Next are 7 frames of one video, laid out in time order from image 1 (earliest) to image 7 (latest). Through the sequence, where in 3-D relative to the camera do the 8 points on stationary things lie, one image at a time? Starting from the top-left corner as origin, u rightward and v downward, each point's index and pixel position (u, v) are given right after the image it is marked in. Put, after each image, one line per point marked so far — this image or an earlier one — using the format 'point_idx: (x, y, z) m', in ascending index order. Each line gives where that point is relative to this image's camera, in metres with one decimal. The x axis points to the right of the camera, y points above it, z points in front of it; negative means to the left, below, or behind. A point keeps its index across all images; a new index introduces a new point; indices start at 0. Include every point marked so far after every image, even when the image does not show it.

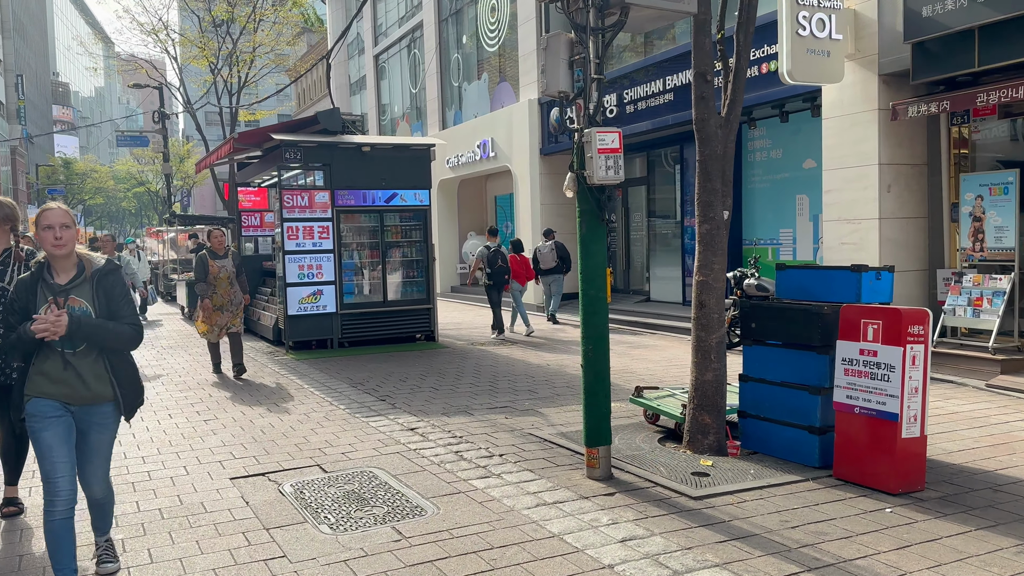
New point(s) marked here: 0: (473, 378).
0: (-0.4, -1.0, +9.3) m
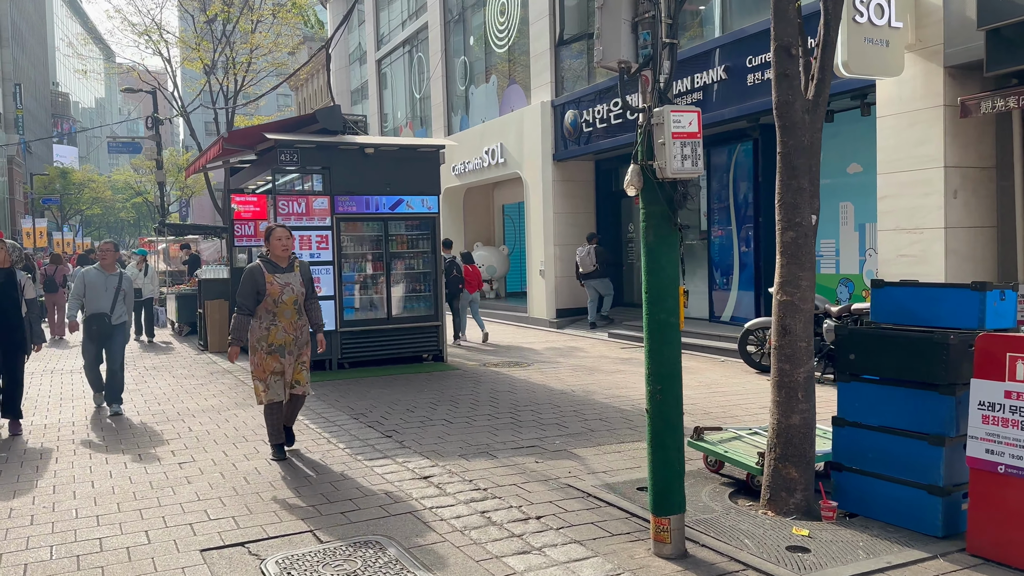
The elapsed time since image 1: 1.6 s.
0: (-0.2, -1.2, +8.1) m
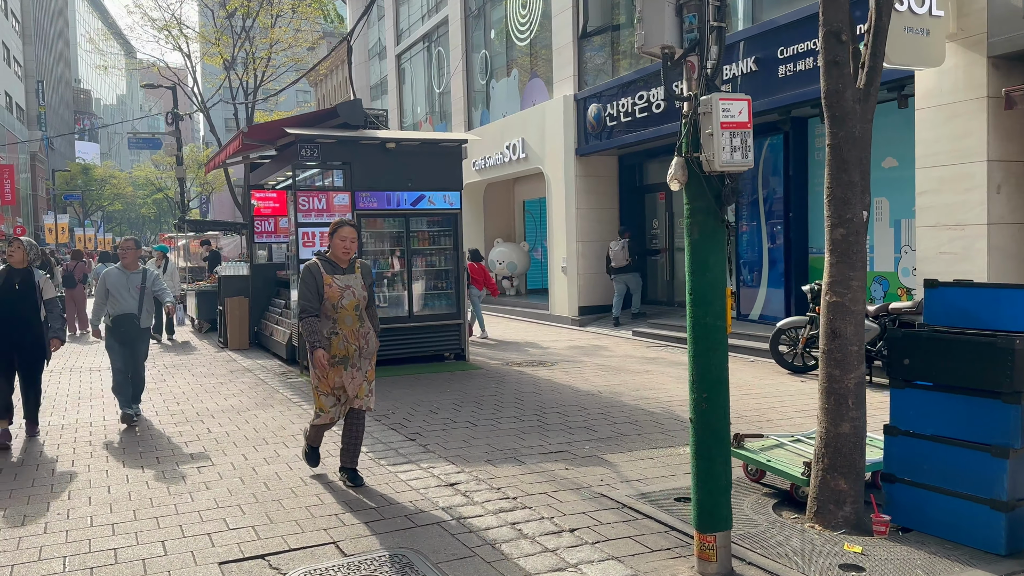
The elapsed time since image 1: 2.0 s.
0: (0.0, -1.2, +7.9) m
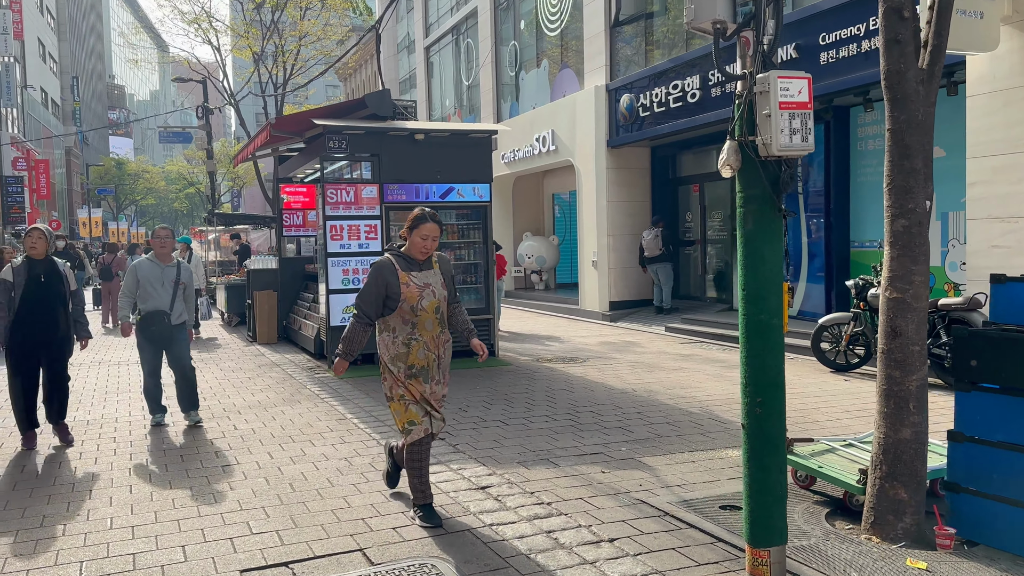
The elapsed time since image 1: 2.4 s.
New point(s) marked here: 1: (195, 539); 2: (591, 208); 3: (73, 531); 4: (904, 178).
0: (+0.3, -1.1, +7.6) m
1: (-1.7, -1.3, +4.4) m
2: (+1.6, +1.7, +16.8) m
3: (-2.4, -1.3, +4.5) m
4: (+2.0, +0.6, +4.2) m
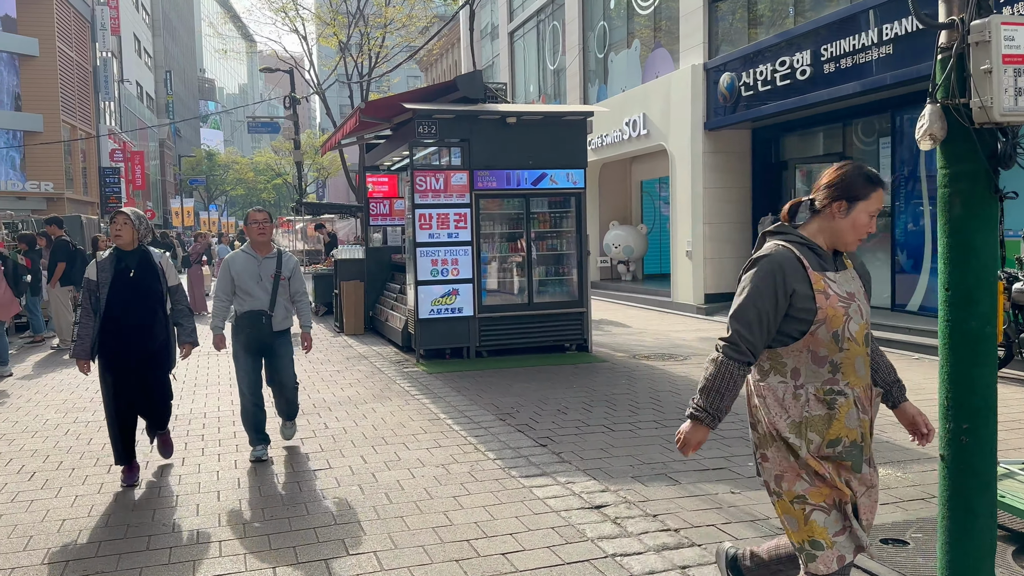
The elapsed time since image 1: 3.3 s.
0: (+1.2, -1.1, +7.0) m
1: (-1.1, -1.3, +4.0) m
2: (+3.4, +1.8, +16.0) m
3: (-1.8, -1.3, +4.2) m
4: (+2.6, +0.6, +3.5) m
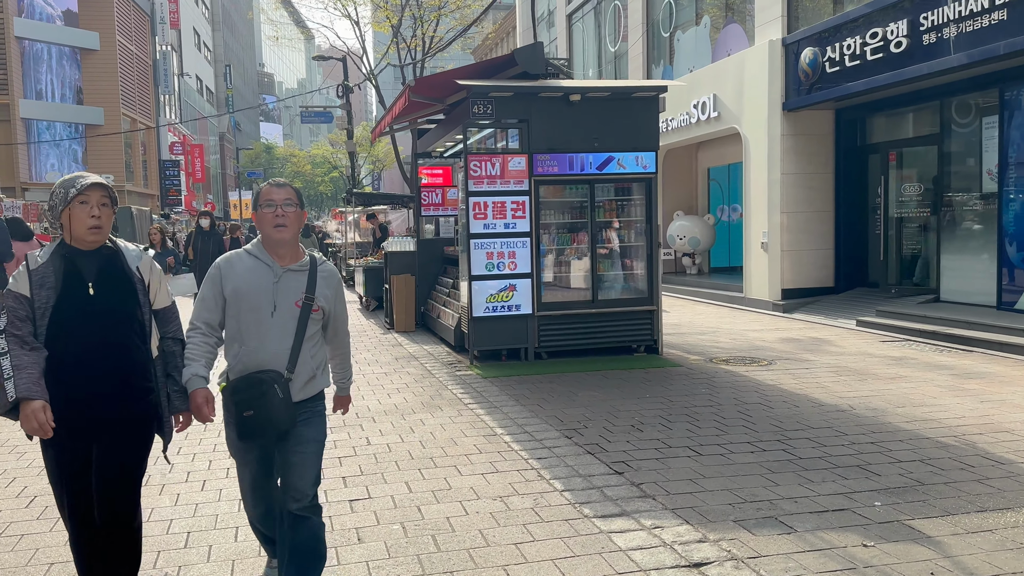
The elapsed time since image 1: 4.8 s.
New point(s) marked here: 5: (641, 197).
0: (+1.8, -1.1, +6.0) m
1: (-0.8, -1.3, +3.1) m
2: (+4.5, +1.9, +14.8) m
3: (-1.5, -1.3, +3.4) m
4: (+2.9, +0.6, +2.3) m
5: (+1.5, +1.1, +9.6) m
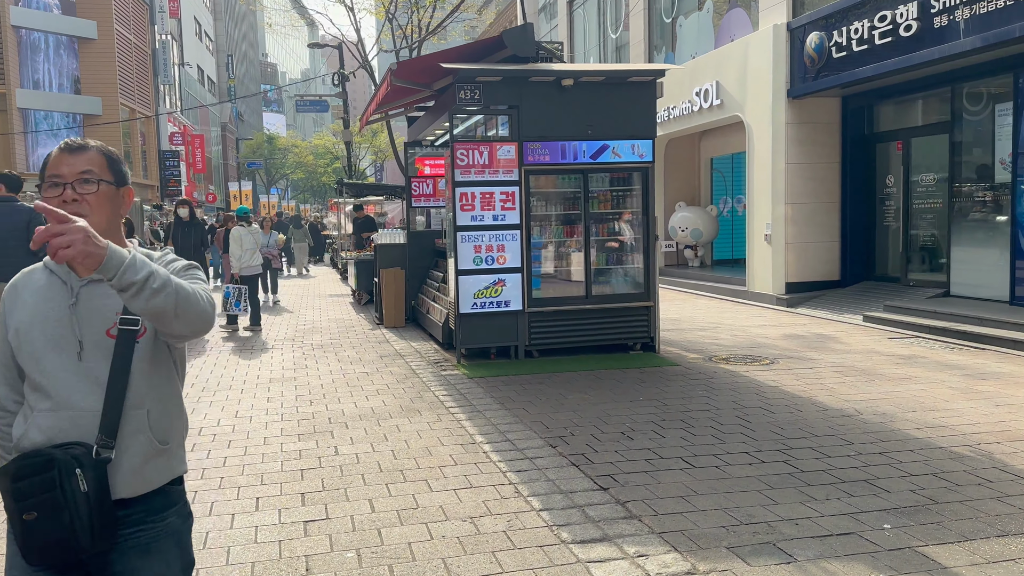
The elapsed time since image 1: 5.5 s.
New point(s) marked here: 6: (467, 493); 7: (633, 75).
0: (+1.6, -1.0, +5.6) m
1: (-1.0, -1.3, +2.7) m
2: (+4.4, +2.0, +14.3) m
3: (-1.6, -1.3, +3.0) m
4: (+2.7, +0.5, +1.9) m
5: (+1.4, +1.1, +9.1) m
6: (-0.2, -1.2, +4.6) m
7: (+1.3, +2.2, +8.6) m
